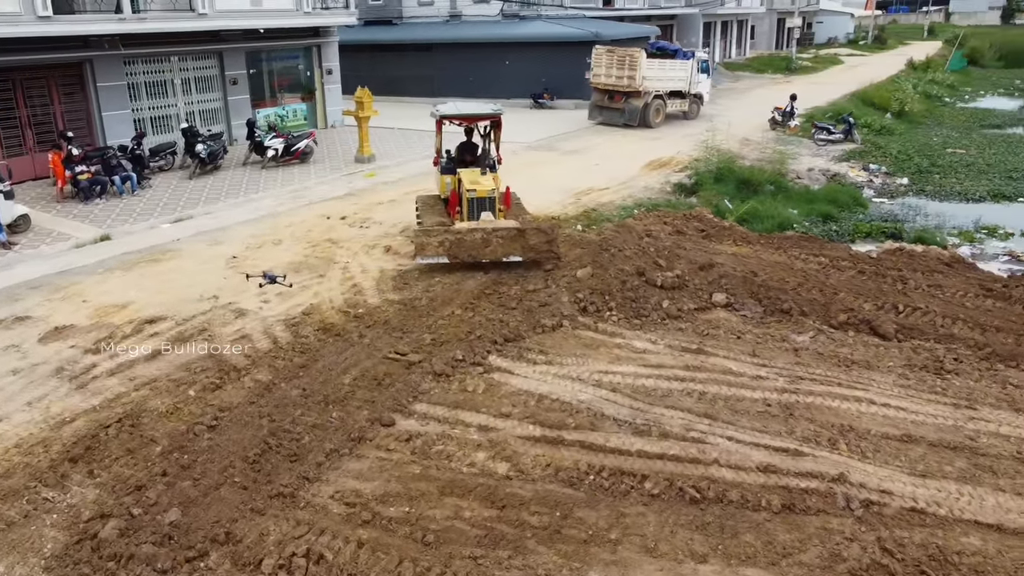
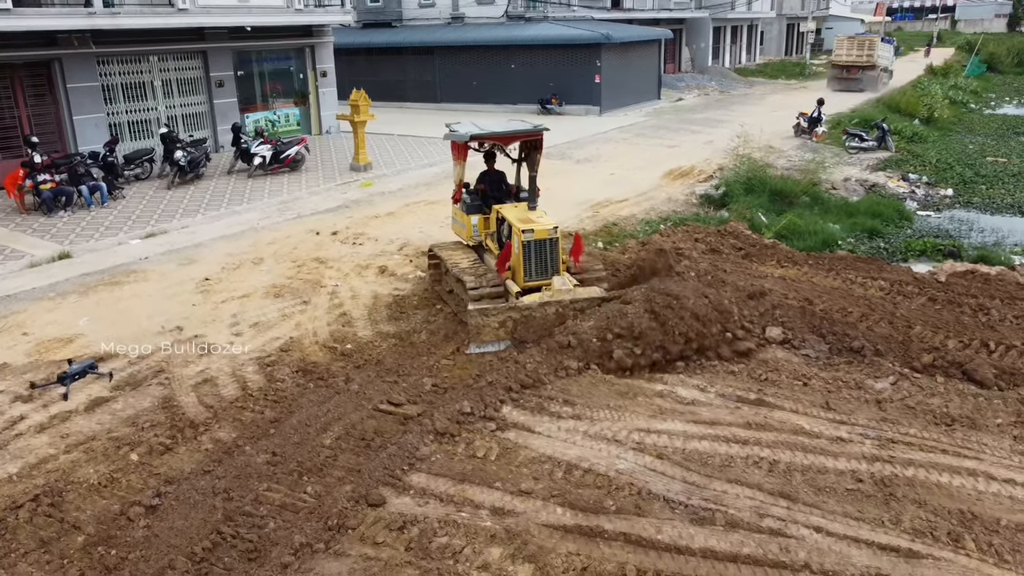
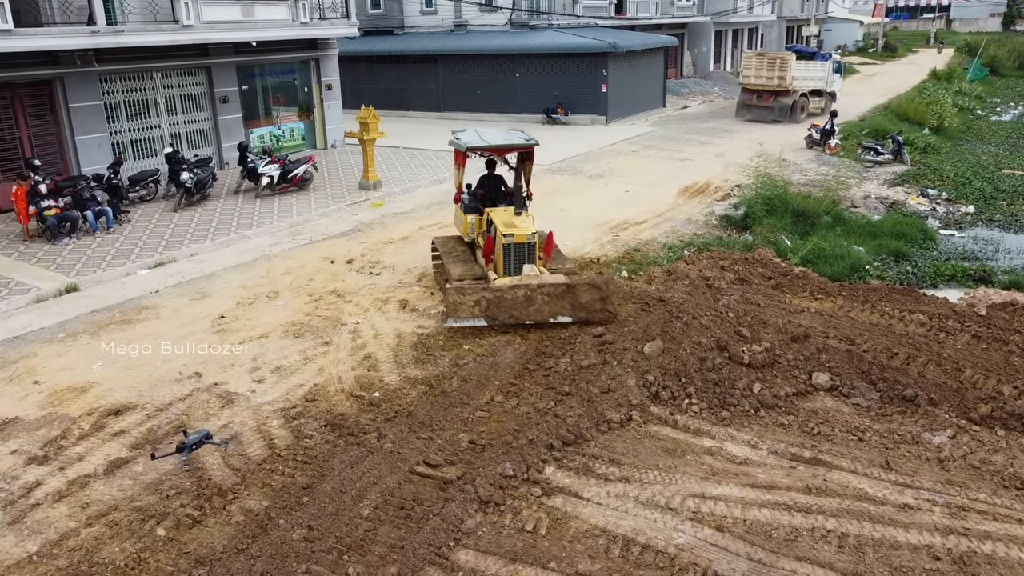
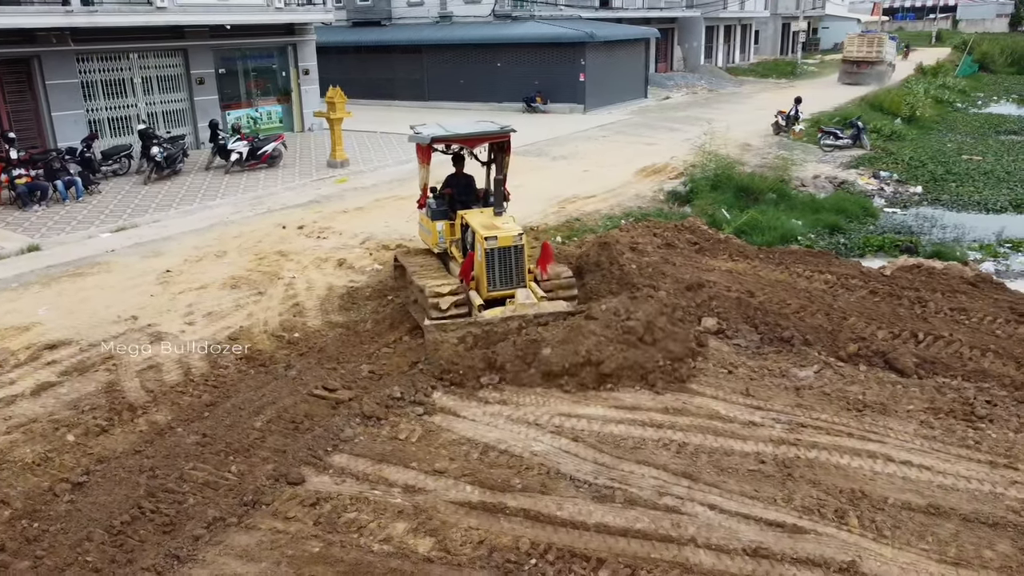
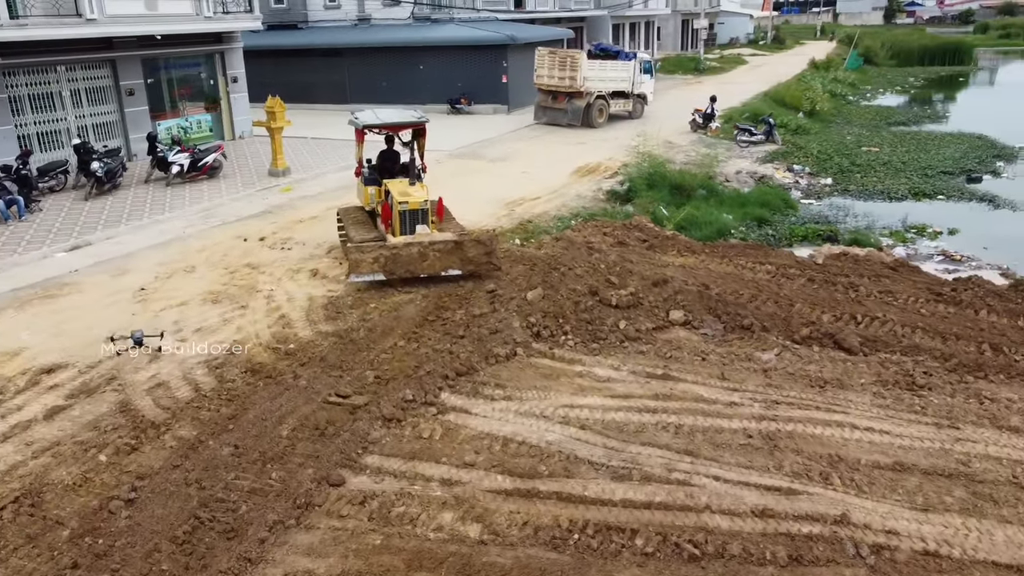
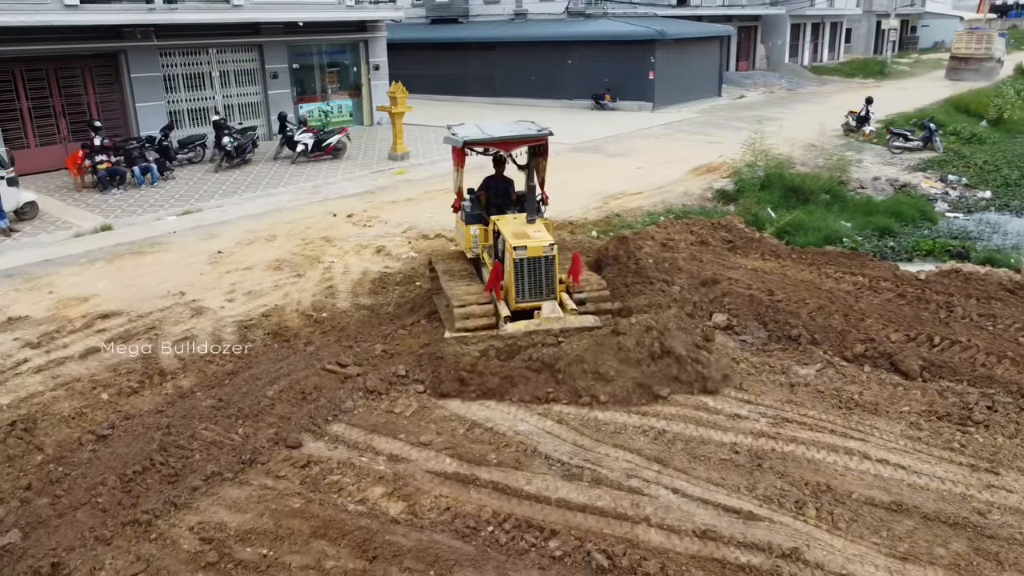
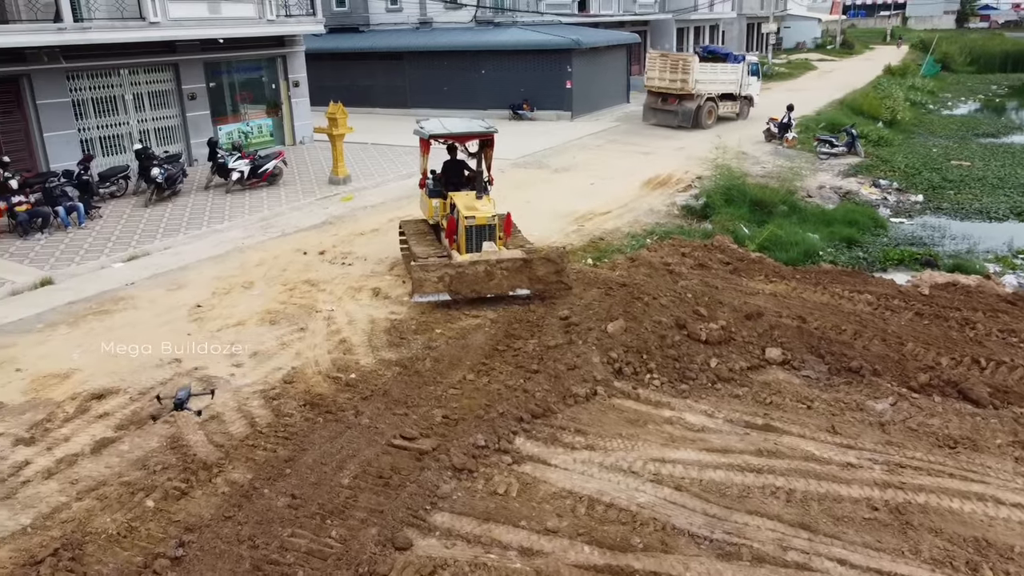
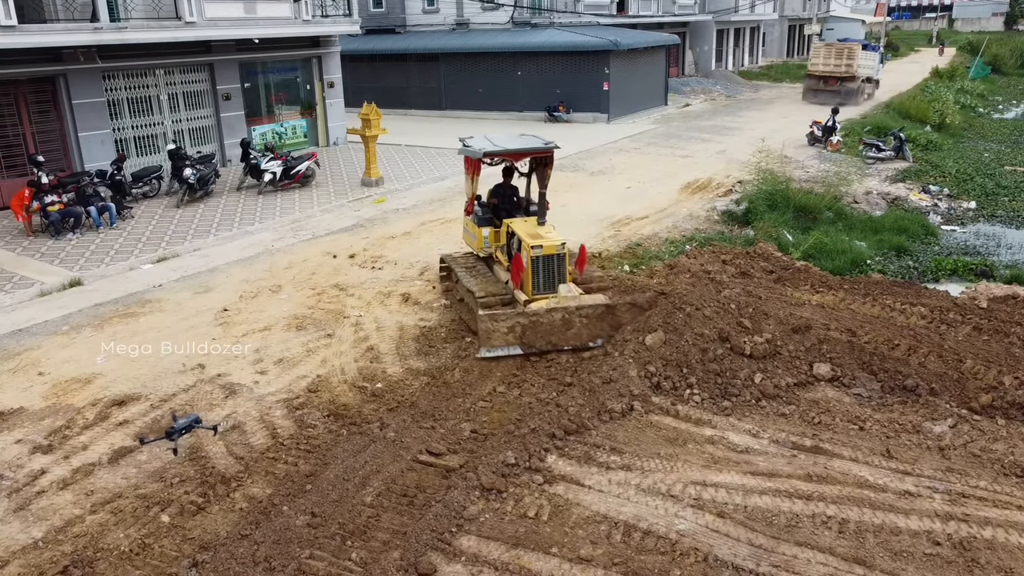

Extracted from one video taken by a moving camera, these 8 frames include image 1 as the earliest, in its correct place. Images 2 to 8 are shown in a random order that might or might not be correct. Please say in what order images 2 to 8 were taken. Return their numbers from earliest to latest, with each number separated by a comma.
5, 7, 3, 8, 2, 4, 6
